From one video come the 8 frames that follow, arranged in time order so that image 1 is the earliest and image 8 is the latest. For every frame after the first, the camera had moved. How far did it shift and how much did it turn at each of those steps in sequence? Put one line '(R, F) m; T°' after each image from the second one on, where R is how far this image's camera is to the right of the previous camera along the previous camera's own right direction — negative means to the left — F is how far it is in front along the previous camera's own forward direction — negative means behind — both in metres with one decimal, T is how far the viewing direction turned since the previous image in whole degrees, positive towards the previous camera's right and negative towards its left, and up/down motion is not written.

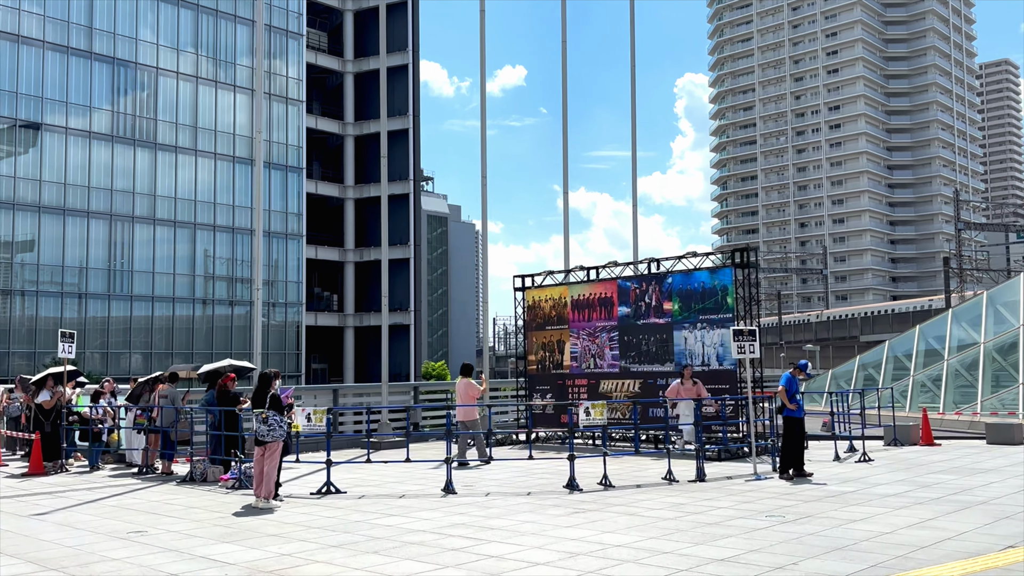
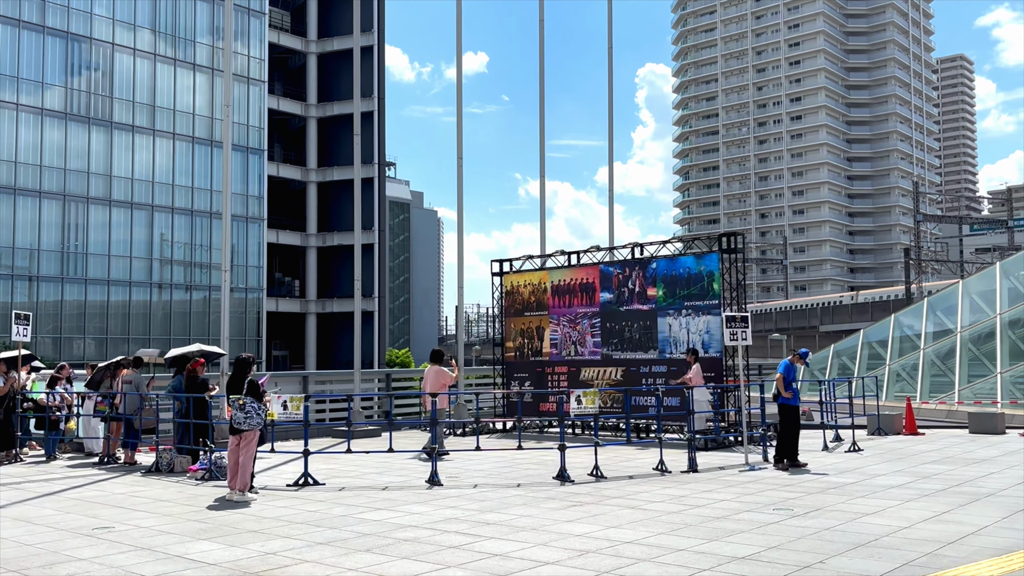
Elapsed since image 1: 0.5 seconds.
(-0.4, +0.6) m; +3°
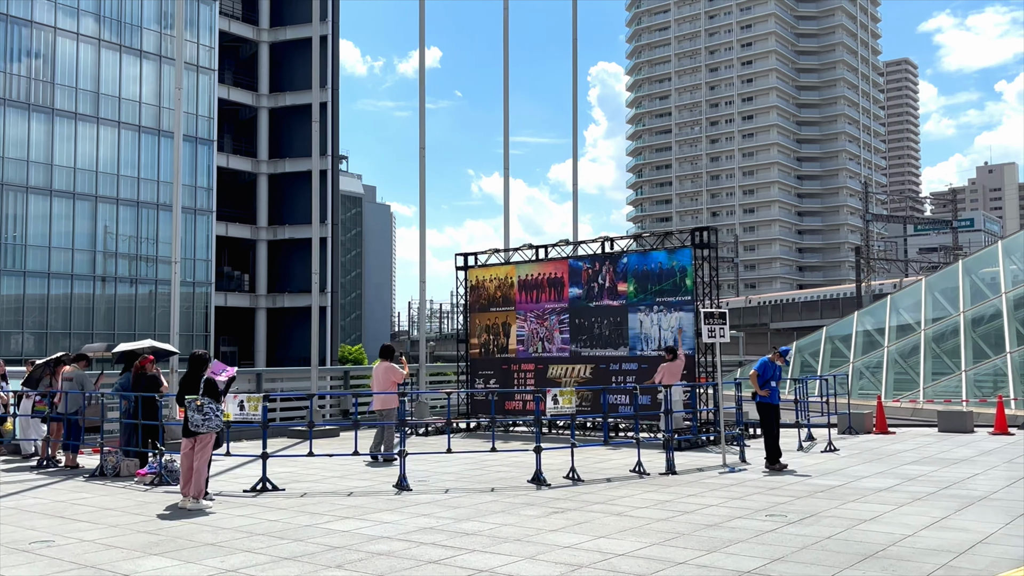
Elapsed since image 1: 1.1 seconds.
(-0.3, +0.7) m; +3°
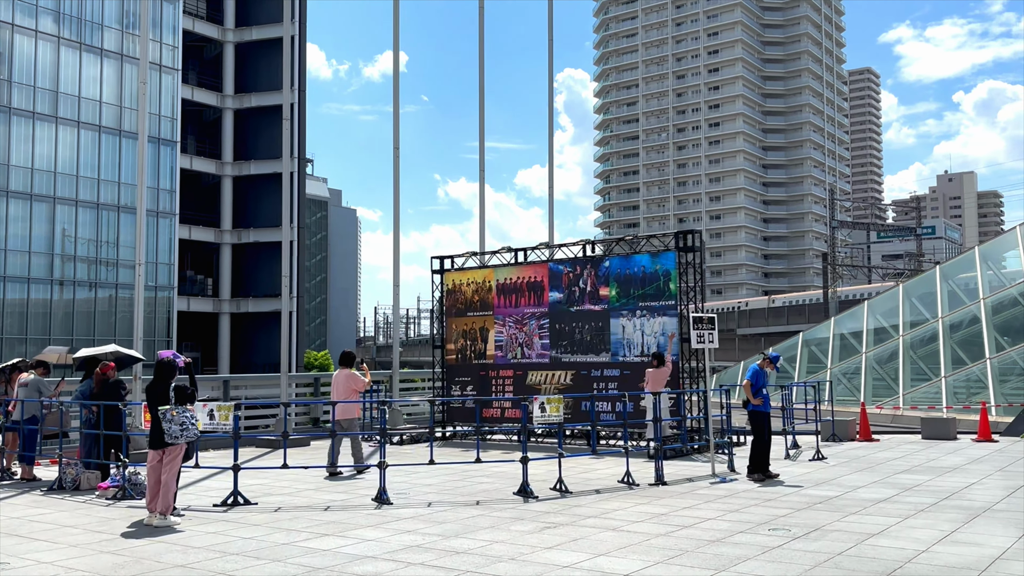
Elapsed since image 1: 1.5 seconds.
(-0.3, +0.5) m; +2°
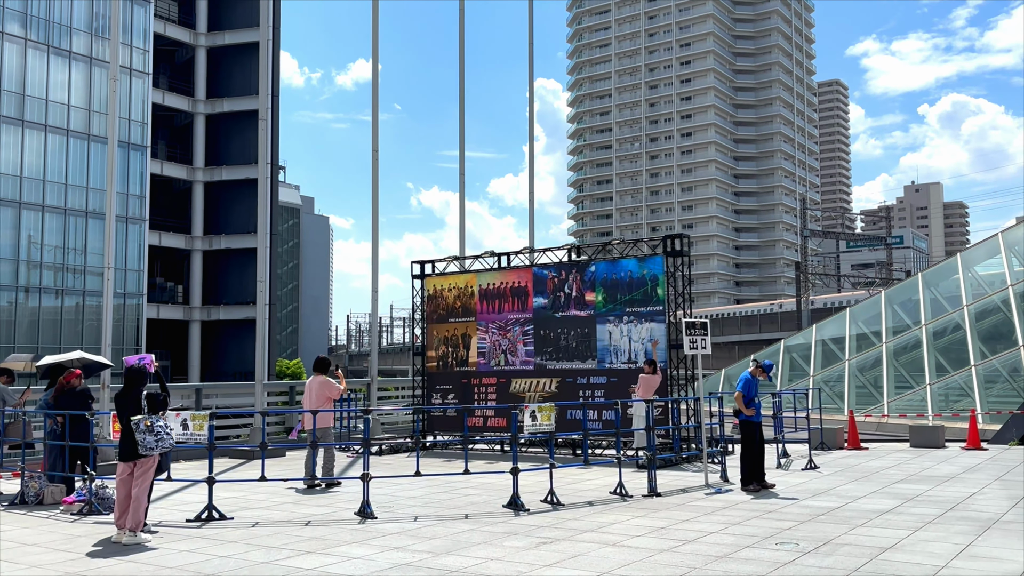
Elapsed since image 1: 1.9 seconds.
(-0.2, +0.5) m; +2°
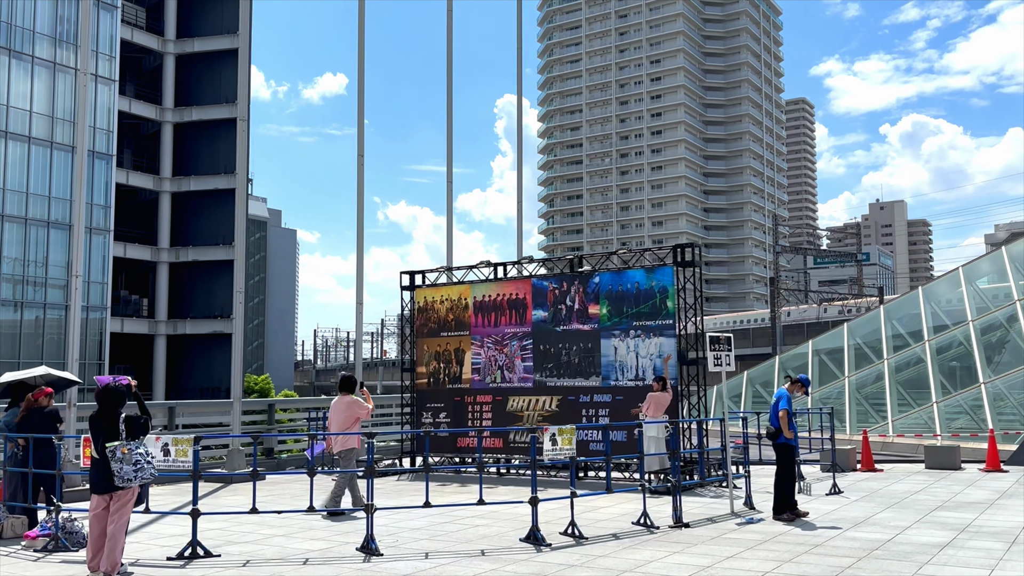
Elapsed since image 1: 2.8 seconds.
(-0.6, +1.1) m; +2°
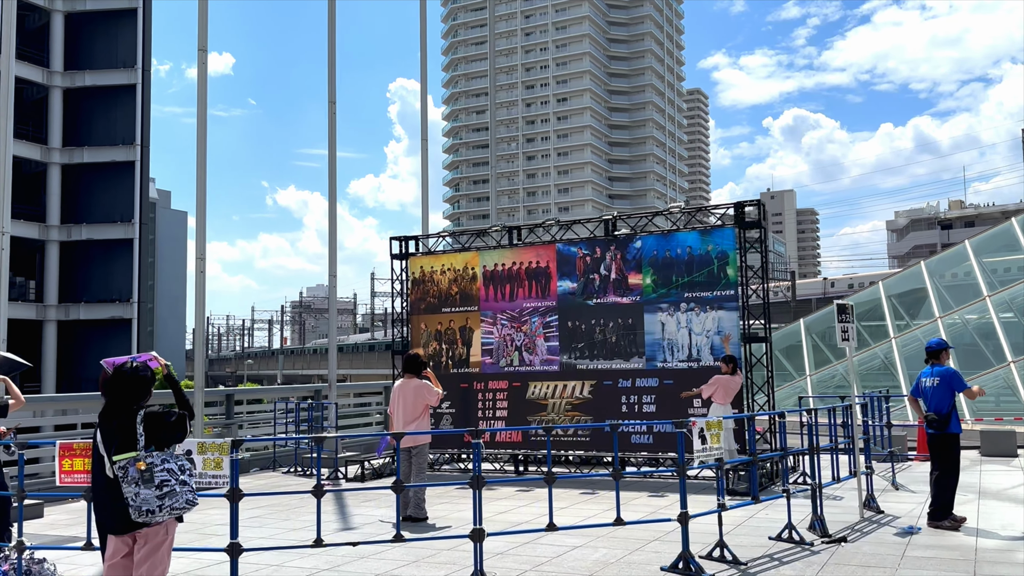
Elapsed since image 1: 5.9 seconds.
(-2.1, +2.7) m; +7°
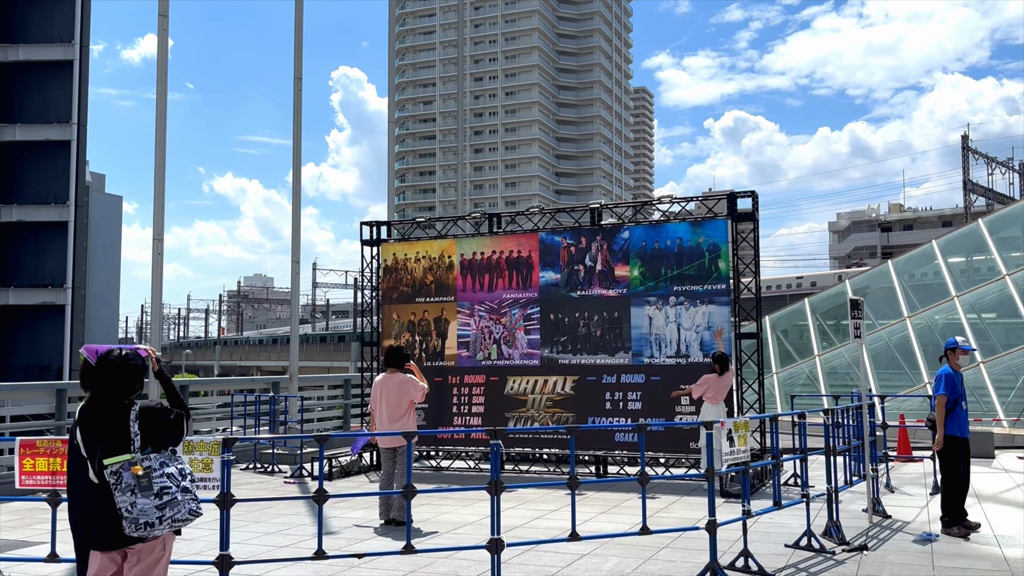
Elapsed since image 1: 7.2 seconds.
(-0.6, +0.7) m; +4°
